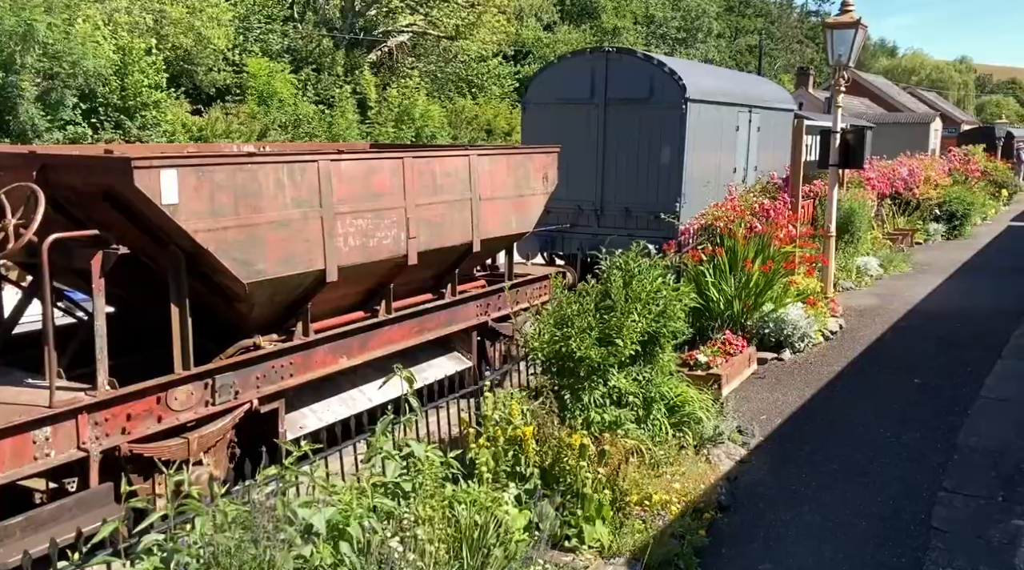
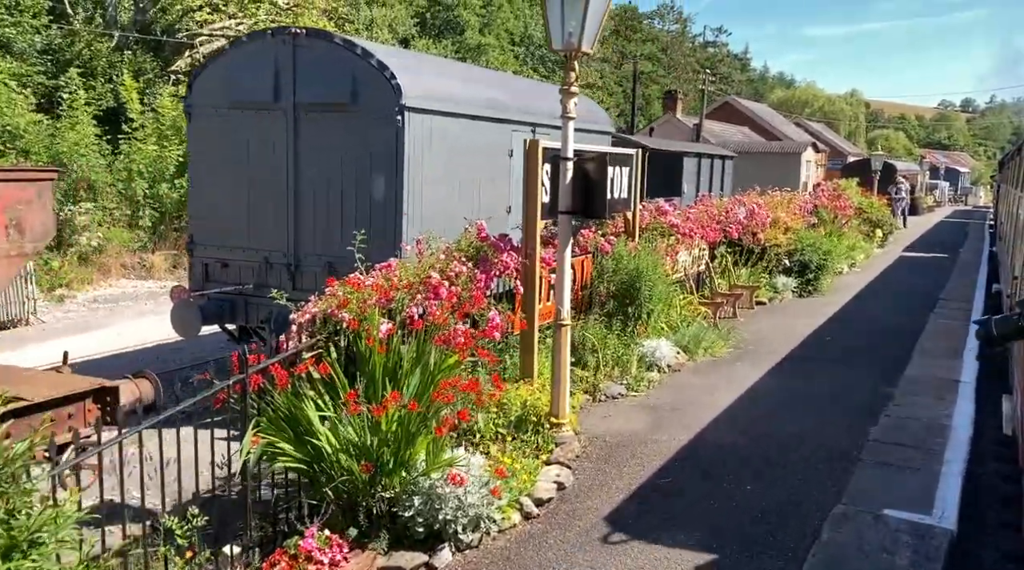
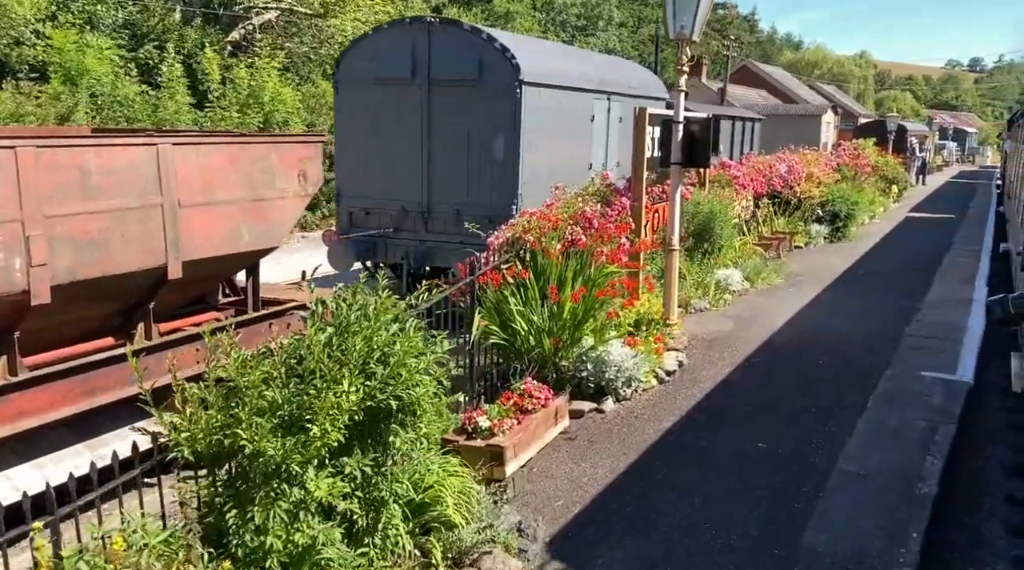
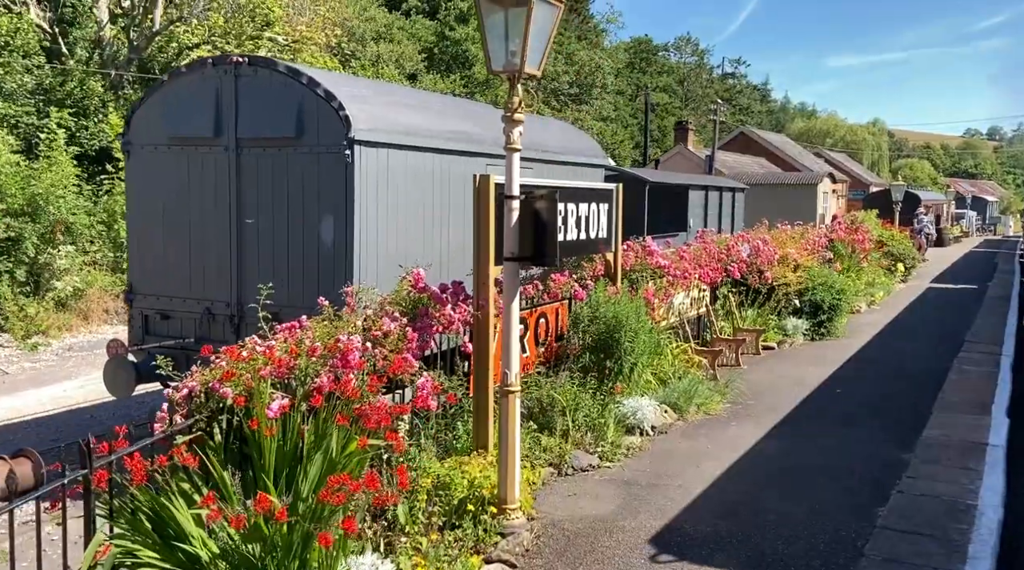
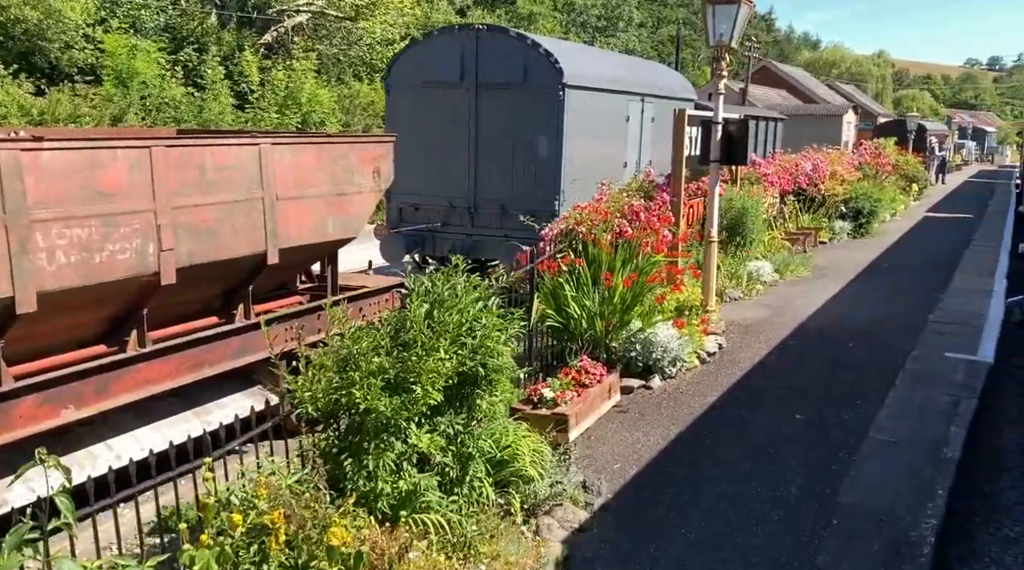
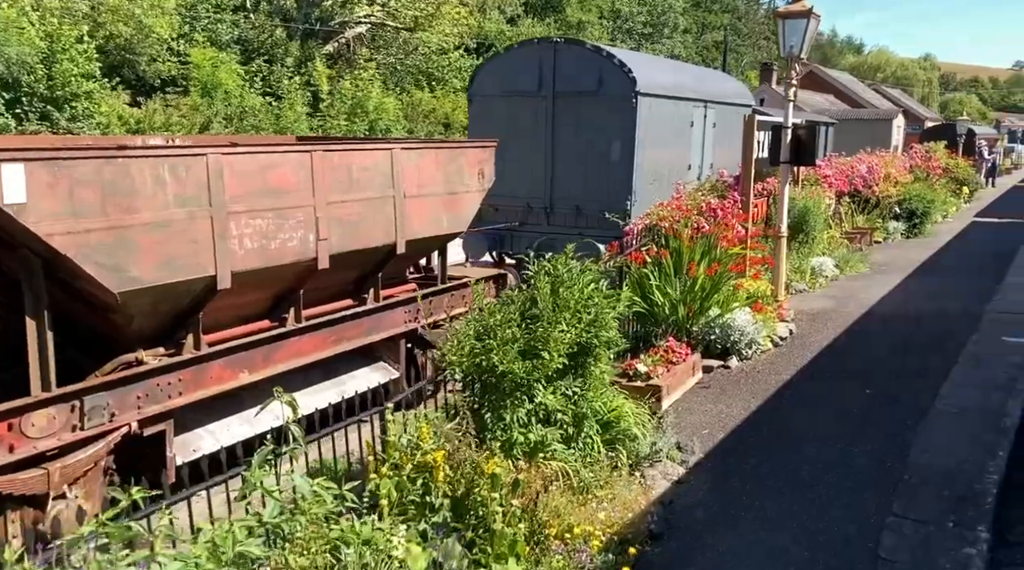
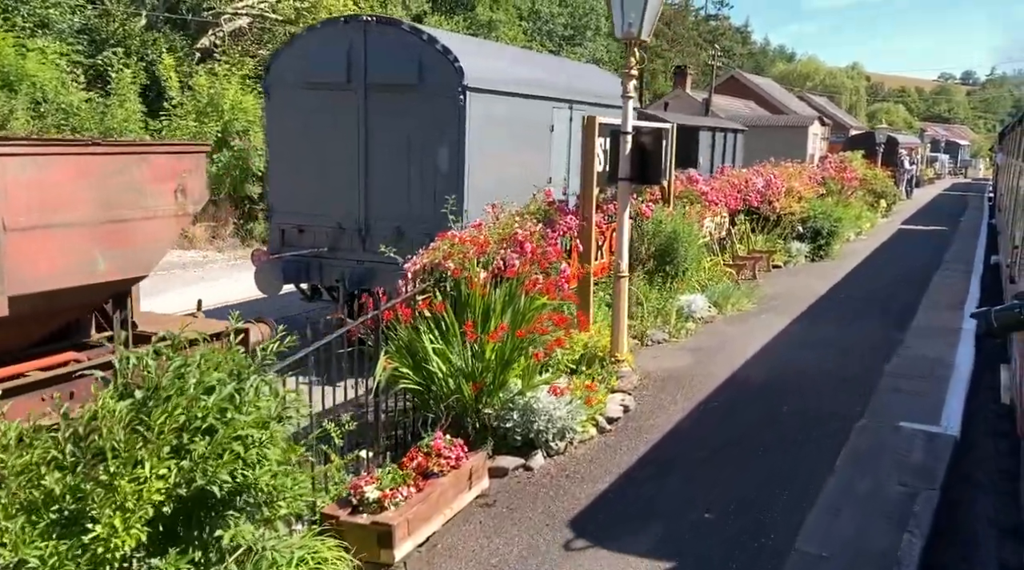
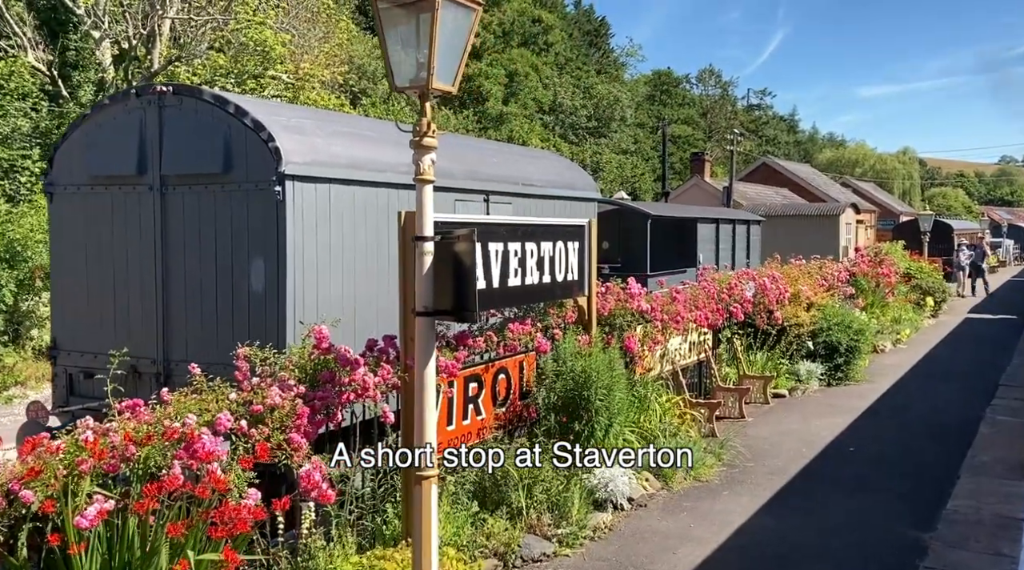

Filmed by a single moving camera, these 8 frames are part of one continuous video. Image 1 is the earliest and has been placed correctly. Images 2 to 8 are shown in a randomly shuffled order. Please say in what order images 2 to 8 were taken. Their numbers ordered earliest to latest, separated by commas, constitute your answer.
6, 5, 3, 7, 2, 4, 8
